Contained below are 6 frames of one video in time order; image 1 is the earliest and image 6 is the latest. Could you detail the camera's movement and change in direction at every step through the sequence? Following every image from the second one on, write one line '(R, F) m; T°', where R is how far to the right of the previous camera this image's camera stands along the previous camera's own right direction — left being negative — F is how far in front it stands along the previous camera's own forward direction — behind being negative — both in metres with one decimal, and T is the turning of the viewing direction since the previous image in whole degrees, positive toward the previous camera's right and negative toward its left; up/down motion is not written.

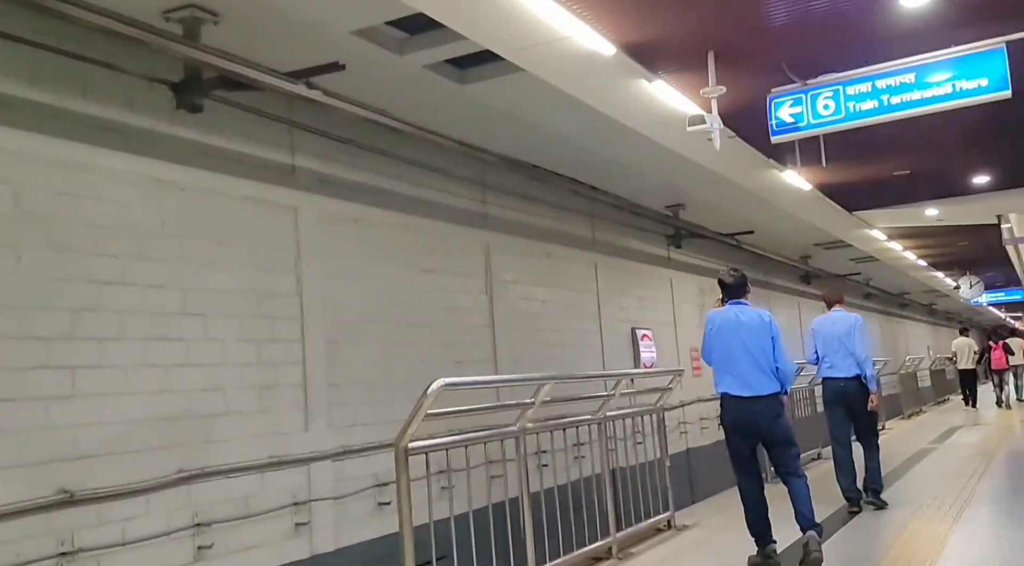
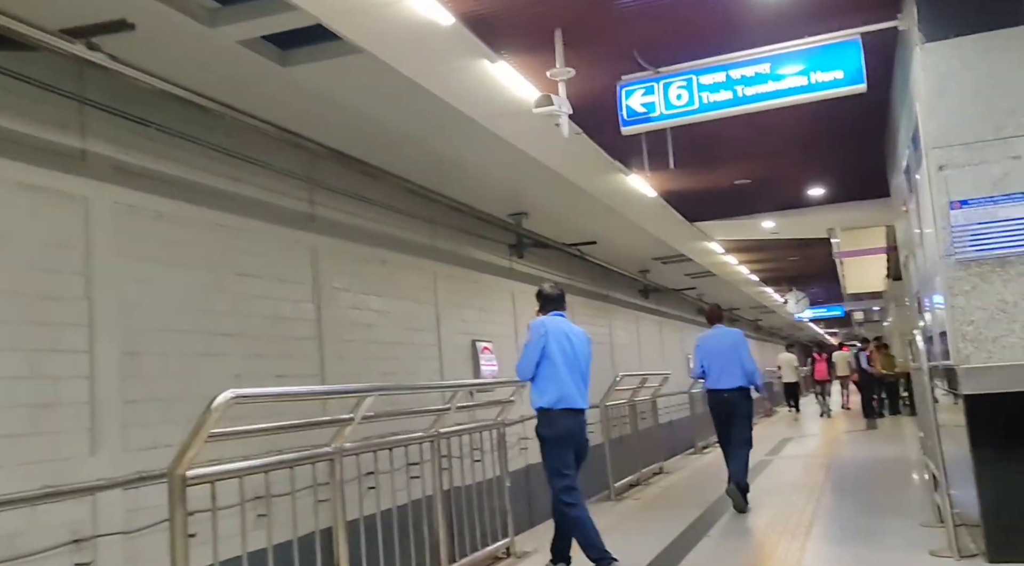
(+0.2, +0.6) m; +10°
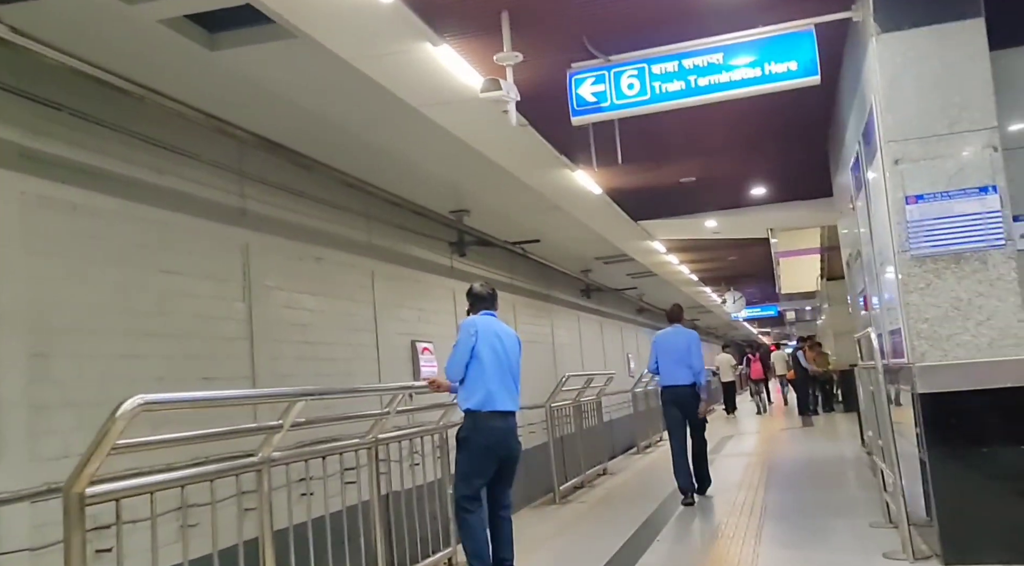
(0.0, +0.2) m; +4°
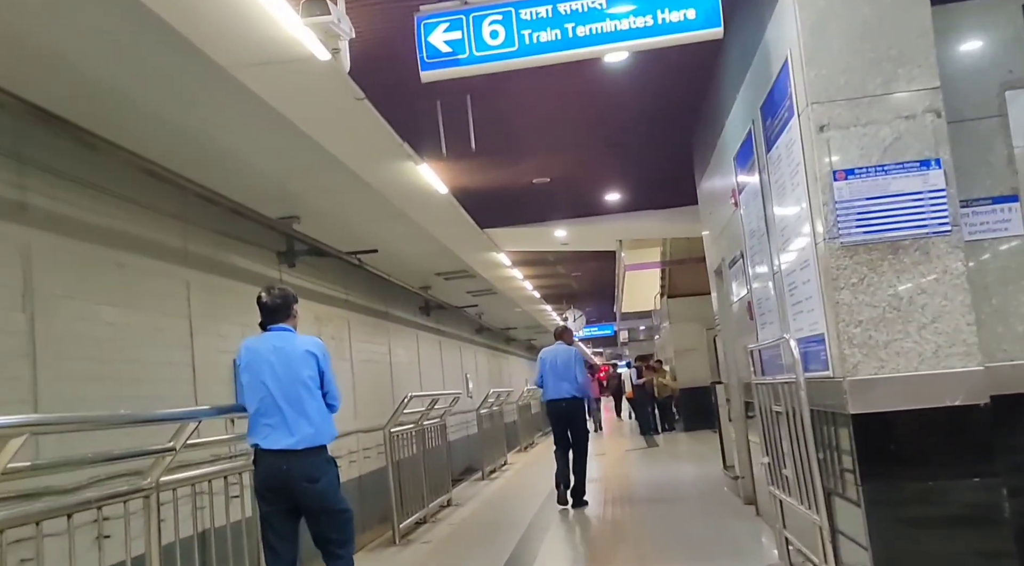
(0.0, +1.0) m; +12°
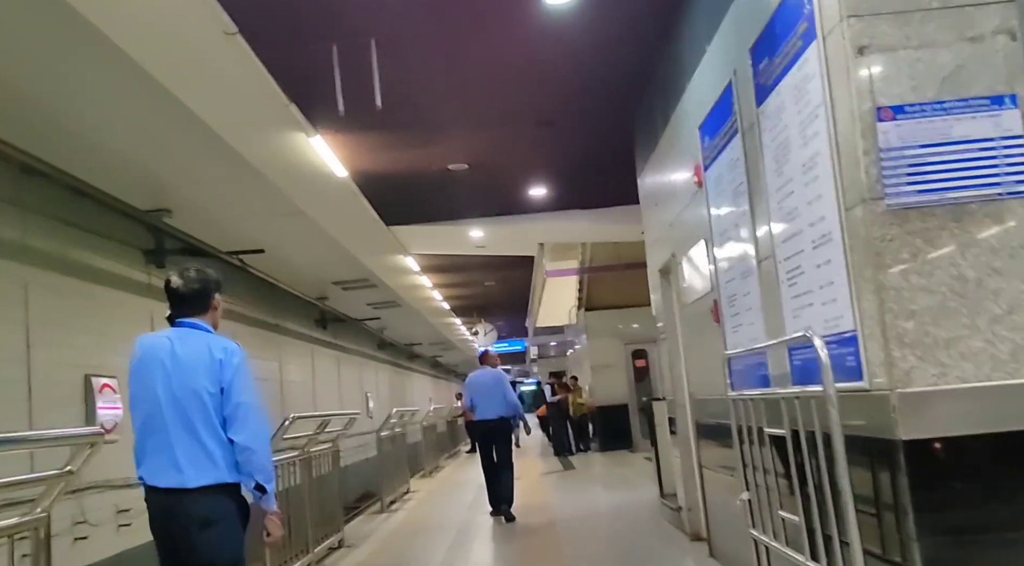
(0.0, +0.9) m; +7°
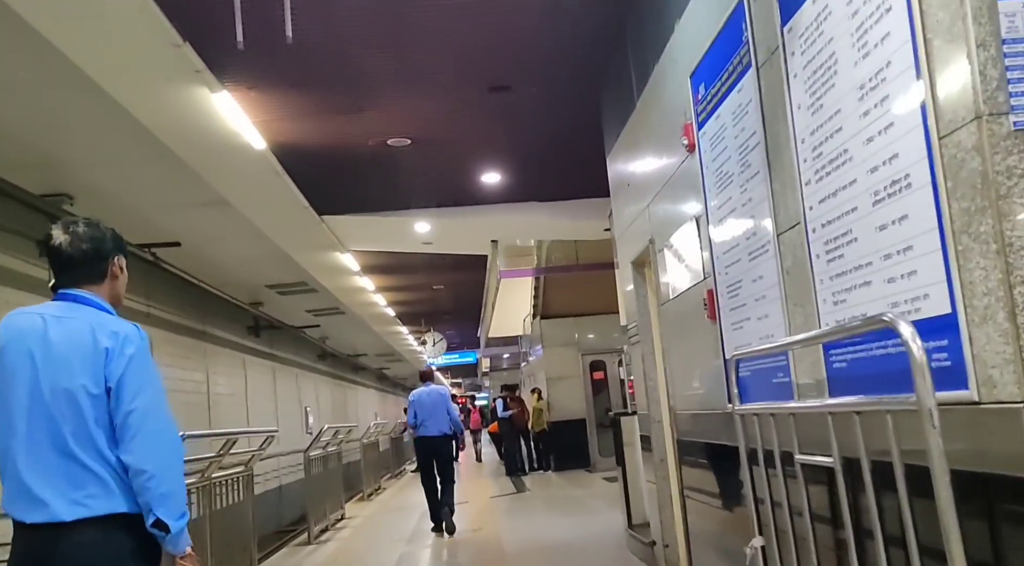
(0.0, +0.8) m; +3°
